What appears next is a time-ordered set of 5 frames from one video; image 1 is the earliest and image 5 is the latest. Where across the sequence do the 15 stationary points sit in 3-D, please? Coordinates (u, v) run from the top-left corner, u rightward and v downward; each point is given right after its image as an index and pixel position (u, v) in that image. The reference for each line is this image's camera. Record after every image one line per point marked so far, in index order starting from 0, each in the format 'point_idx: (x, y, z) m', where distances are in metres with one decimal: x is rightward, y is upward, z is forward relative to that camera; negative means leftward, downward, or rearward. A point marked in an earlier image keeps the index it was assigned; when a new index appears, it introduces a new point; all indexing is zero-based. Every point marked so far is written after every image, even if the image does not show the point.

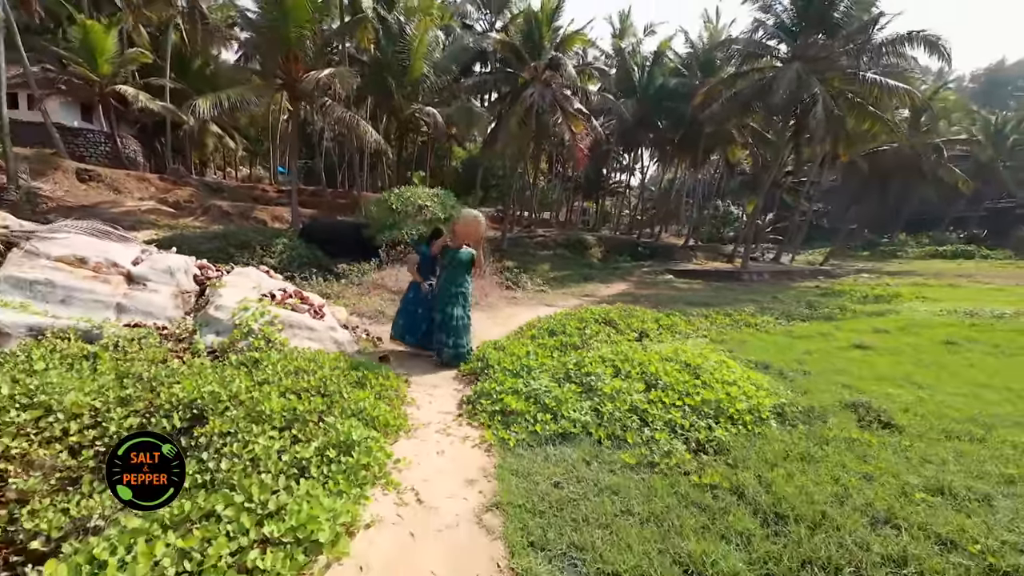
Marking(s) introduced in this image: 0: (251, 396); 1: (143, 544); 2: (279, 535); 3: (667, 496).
0: (-2.9, -1.2, +4.4) m
1: (-2.4, -1.6, +2.6) m
2: (-1.6, -1.6, +2.7) m
3: (+1.3, -1.7, +3.3) m
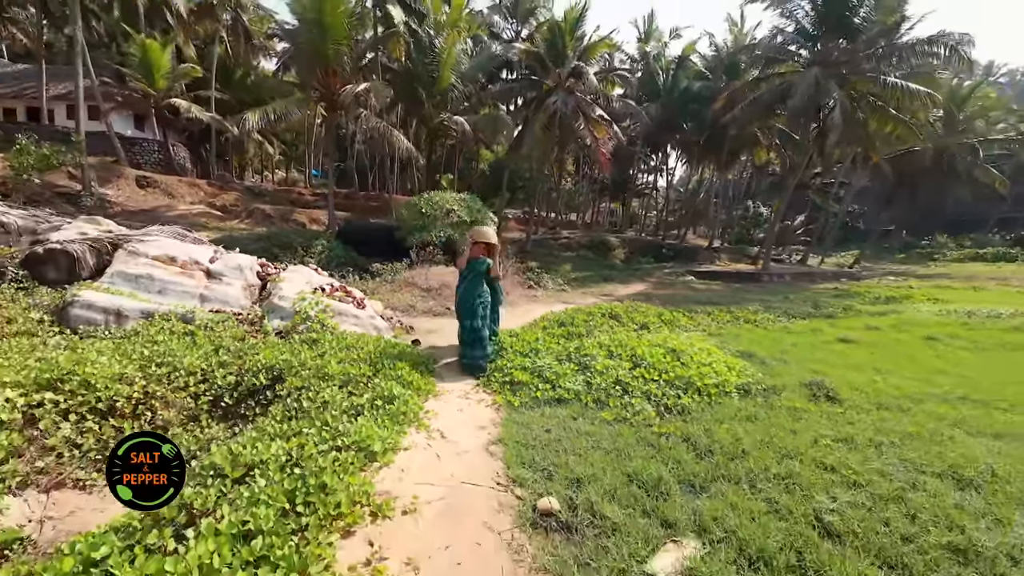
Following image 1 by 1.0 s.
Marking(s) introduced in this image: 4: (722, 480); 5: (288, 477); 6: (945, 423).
0: (-2.8, -1.1, +5.8) m
1: (-2.4, -1.5, +3.9) m
2: (-1.6, -1.5, +3.9) m
3: (+1.3, -1.6, +4.3) m
4: (+1.8, -1.7, +3.5) m
5: (-1.9, -1.6, +3.4) m
6: (+4.9, -1.5, +4.3) m
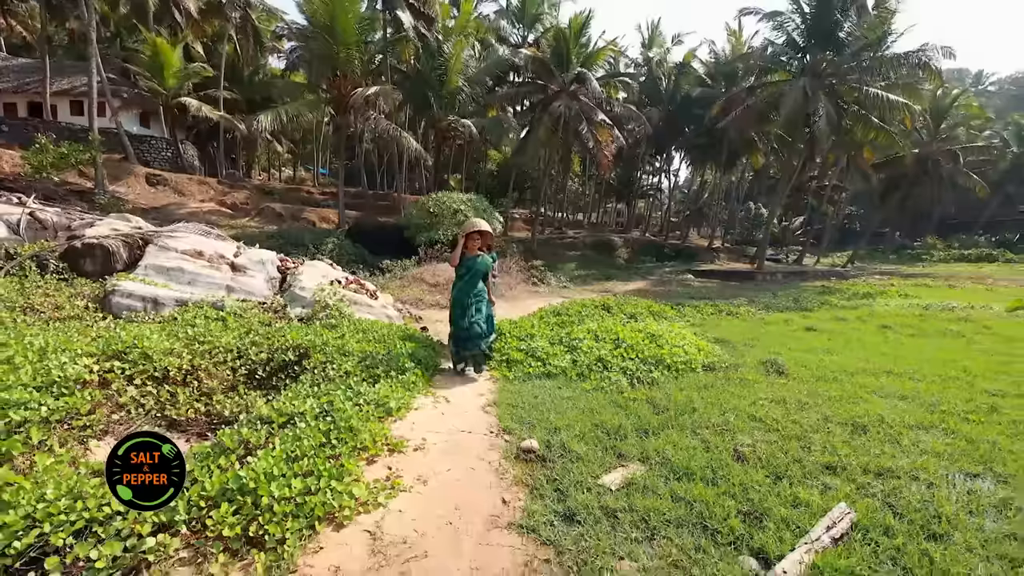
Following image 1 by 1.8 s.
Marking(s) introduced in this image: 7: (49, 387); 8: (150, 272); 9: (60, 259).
0: (-2.9, -0.9, +6.6) m
1: (-2.6, -1.3, +4.7) m
2: (-1.7, -1.3, +4.8) m
3: (+1.2, -1.5, +5.2) m
4: (+1.7, -1.5, +4.4) m
5: (-2.0, -1.4, +4.2) m
6: (+4.7, -1.4, +5.1) m
7: (-5.1, -1.1, +4.7) m
8: (-8.0, +0.4, +9.0) m
9: (-10.4, +0.6, +9.4) m
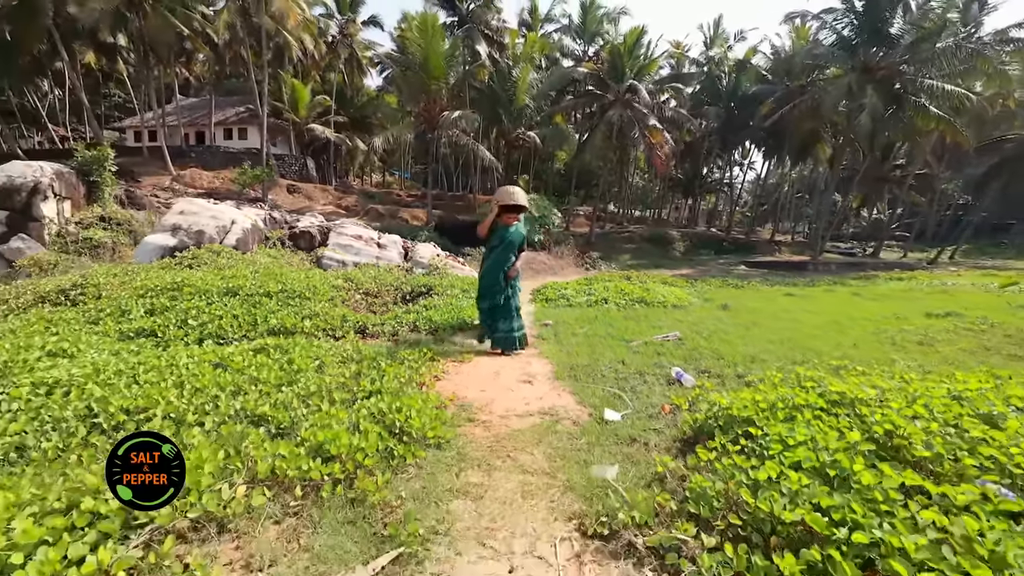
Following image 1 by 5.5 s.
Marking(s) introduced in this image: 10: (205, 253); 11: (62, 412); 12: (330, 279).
0: (-1.8, +0.1, +11.3) m
1: (-1.8, -0.3, +9.3) m
2: (-1.0, -0.4, +9.3) m
3: (+1.9, -0.6, +9.1) m
4: (+2.3, -0.7, +8.2) m
5: (-1.3, -0.4, +8.7) m
6: (+5.4, -0.6, +8.3) m
7: (-4.3, 0.0, +9.8) m
8: (-6.3, +1.5, +14.5) m
9: (-8.6, +1.9, +15.4) m
10: (-9.3, +1.1, +12.2) m
11: (-4.0, -1.1, +3.6) m
12: (-4.8, +0.2, +10.5) m
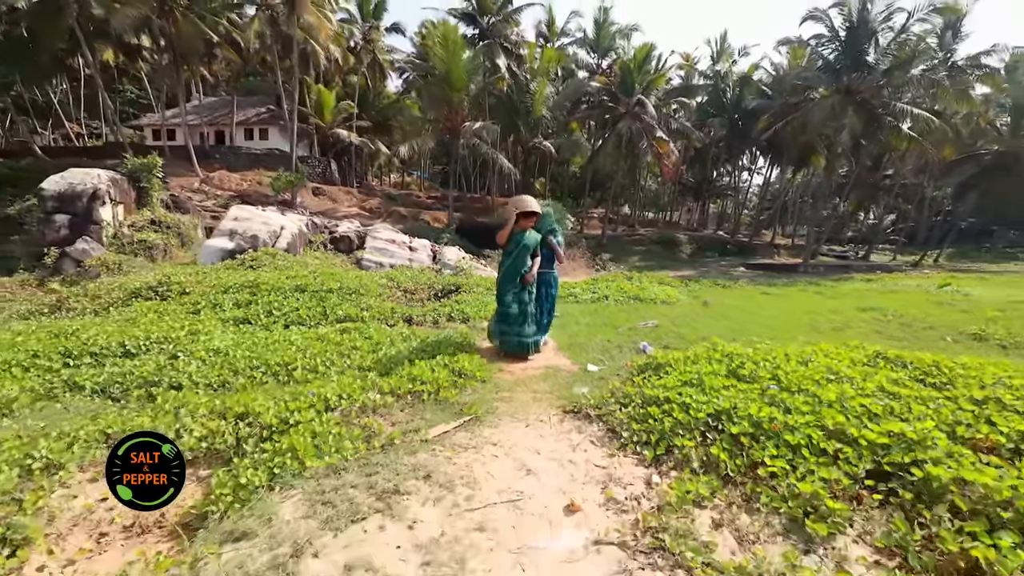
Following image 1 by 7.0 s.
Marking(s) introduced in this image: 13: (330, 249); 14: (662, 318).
0: (-1.4, +0.2, +13.3) m
1: (-1.4, -0.3, +11.3) m
2: (-0.6, -0.3, +11.2) m
3: (+2.3, -0.5, +11.0) m
4: (+2.6, -0.6, +10.1) m
5: (-1.0, -0.4, +10.7) m
6: (+5.8, -0.6, +10.1) m
7: (-3.9, 0.0, +11.9) m
8: (-5.8, +1.6, +16.6) m
9: (-8.0, +1.9, +17.6) m
10: (-8.9, +1.1, +14.4) m
11: (-3.8, -1.1, +5.6) m
12: (-4.4, +0.3, +12.5) m
13: (-7.9, +1.7, +17.4) m
14: (+3.4, -0.7, +9.2) m
